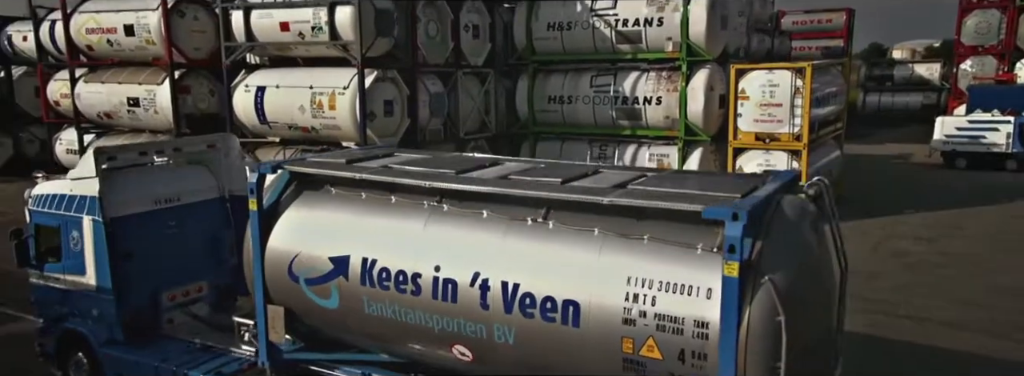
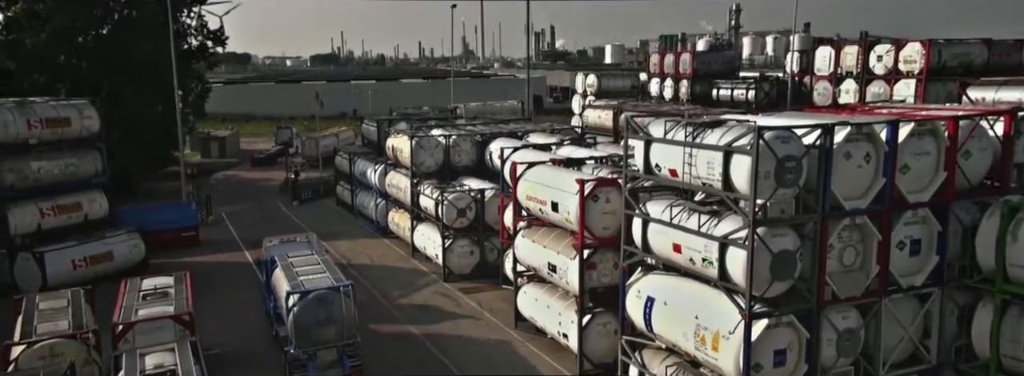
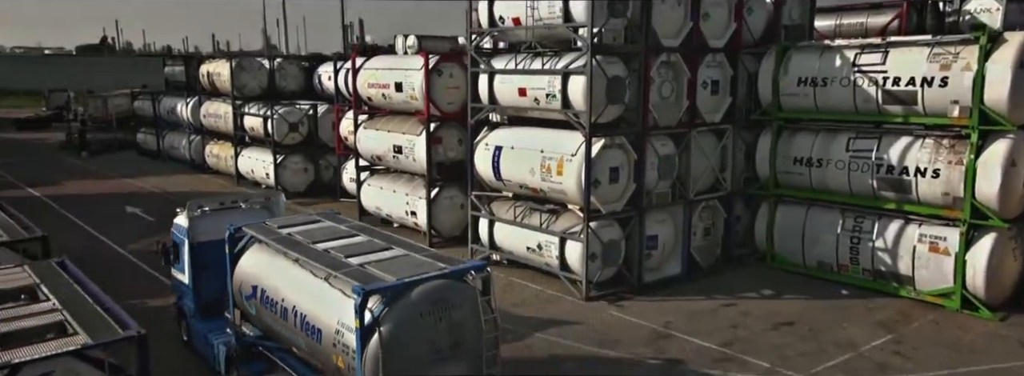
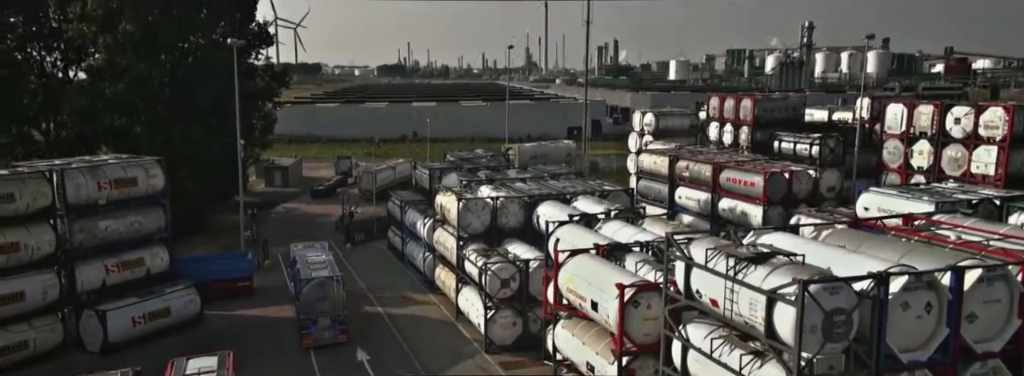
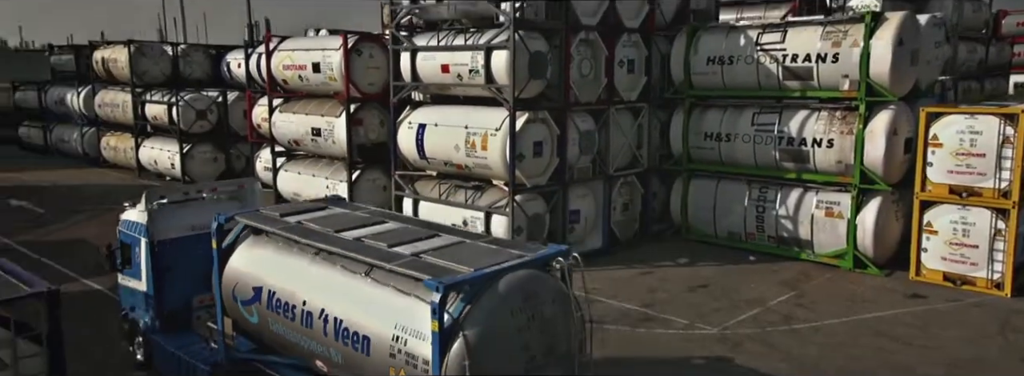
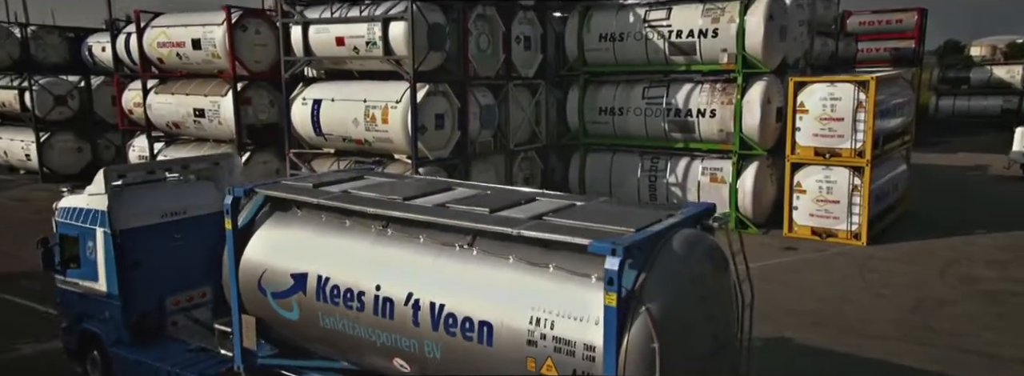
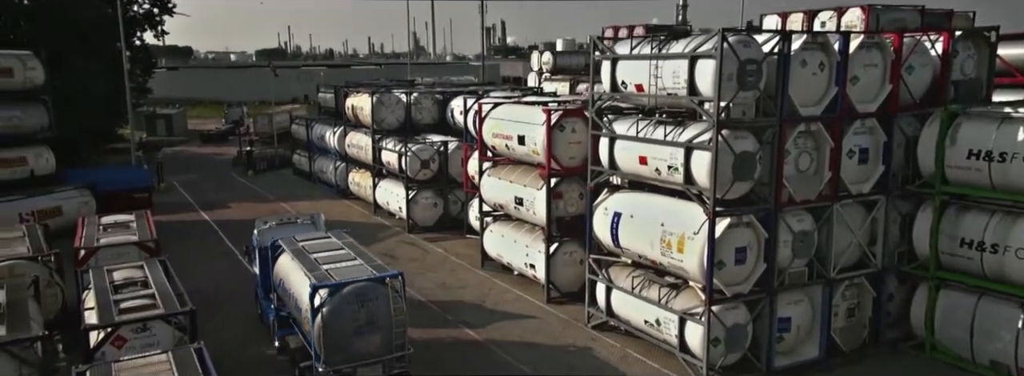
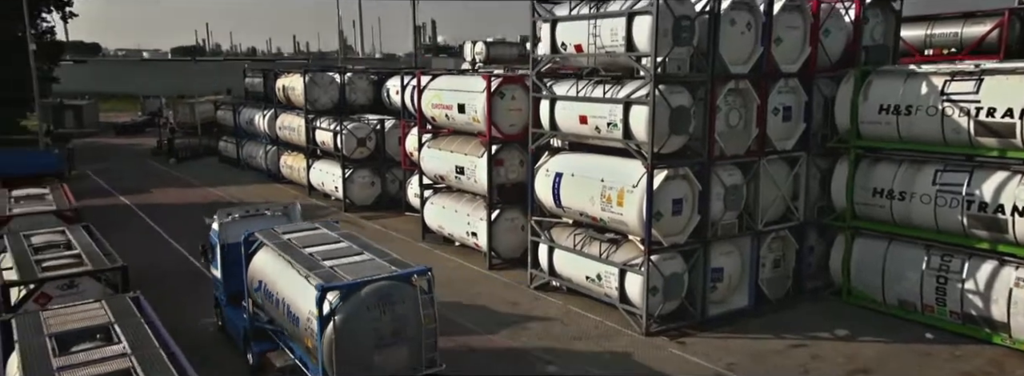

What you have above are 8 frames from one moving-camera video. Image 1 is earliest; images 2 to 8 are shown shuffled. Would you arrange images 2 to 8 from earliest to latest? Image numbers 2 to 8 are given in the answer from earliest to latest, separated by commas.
6, 5, 3, 8, 7, 2, 4
